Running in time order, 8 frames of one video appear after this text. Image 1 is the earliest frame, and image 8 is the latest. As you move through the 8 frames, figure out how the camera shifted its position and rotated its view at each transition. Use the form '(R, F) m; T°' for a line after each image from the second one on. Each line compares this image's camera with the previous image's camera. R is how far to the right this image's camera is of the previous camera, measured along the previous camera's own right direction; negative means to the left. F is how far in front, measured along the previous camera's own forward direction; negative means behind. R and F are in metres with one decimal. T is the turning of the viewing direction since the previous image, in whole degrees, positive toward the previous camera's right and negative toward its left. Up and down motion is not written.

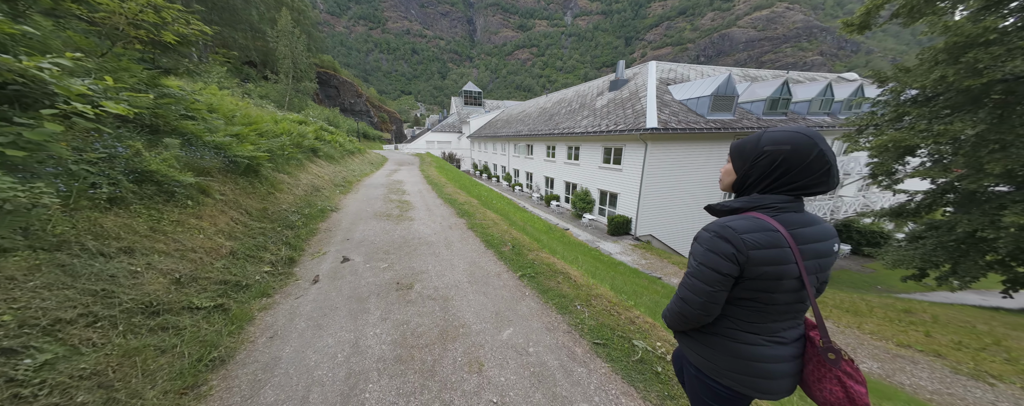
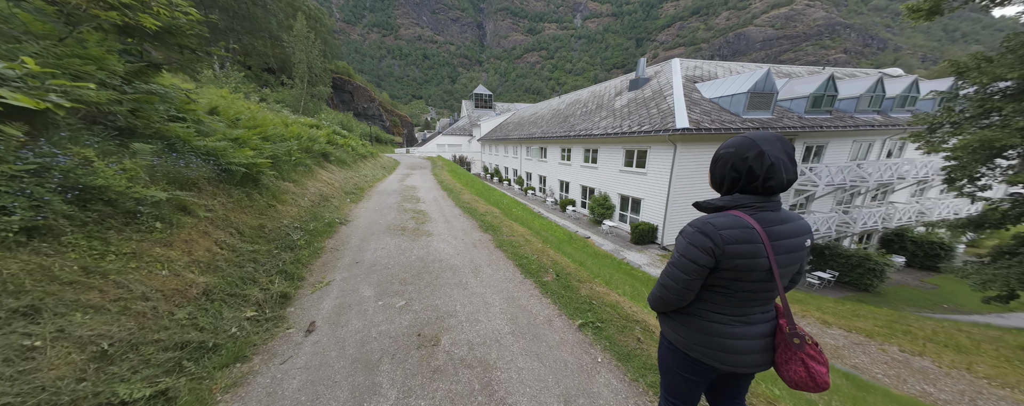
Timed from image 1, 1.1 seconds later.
(-0.5, +0.8) m; -2°
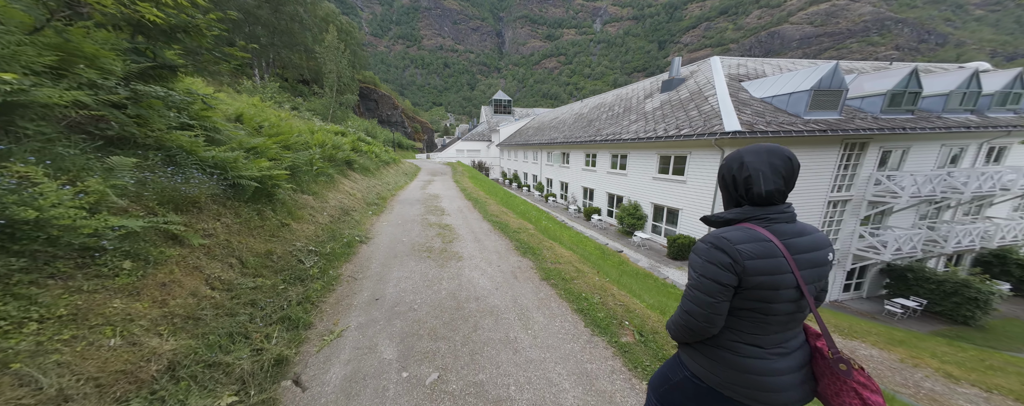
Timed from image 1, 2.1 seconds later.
(-0.5, +0.8) m; -4°
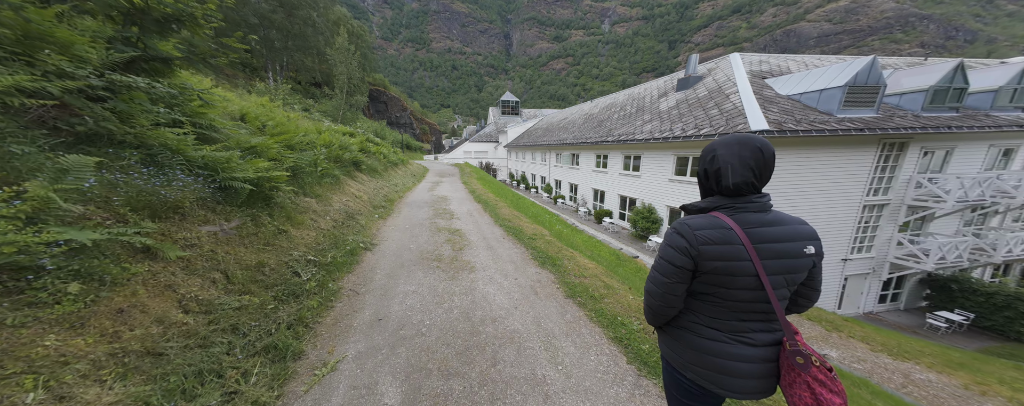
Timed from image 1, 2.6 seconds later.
(-0.2, +0.4) m; -2°
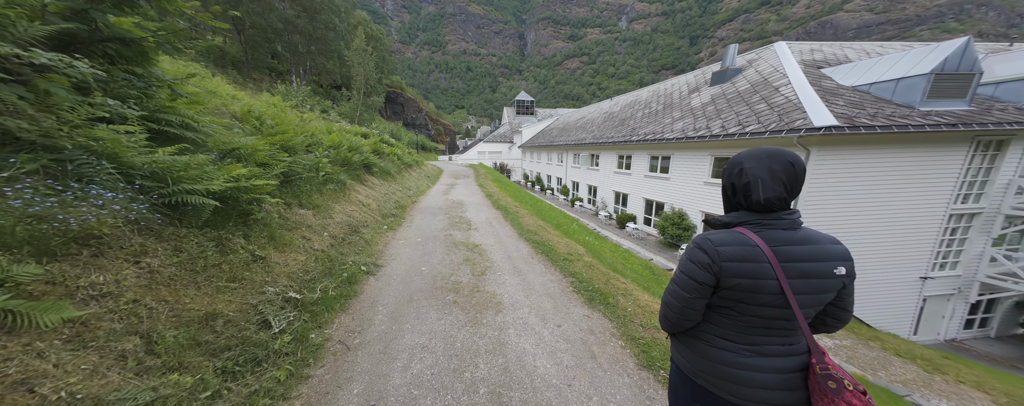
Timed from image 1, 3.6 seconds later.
(-0.3, +1.0) m; -3°
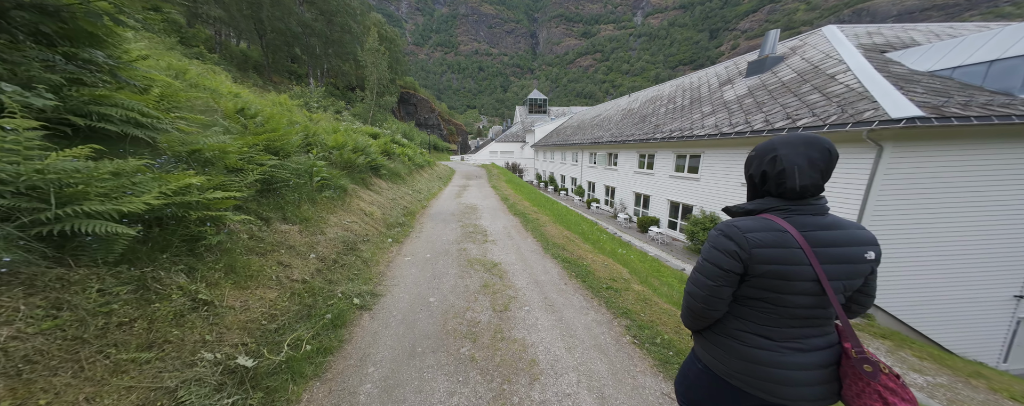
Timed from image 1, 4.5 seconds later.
(-0.2, +0.9) m; -3°
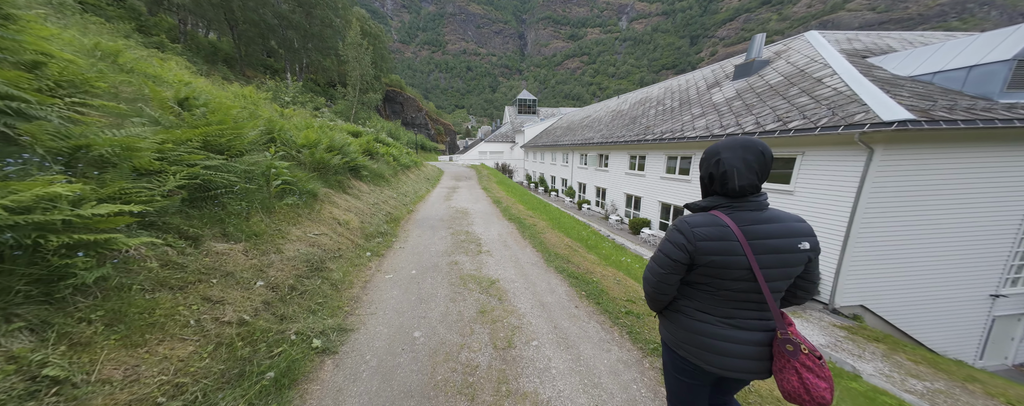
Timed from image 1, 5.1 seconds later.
(-0.2, +0.6) m; +2°
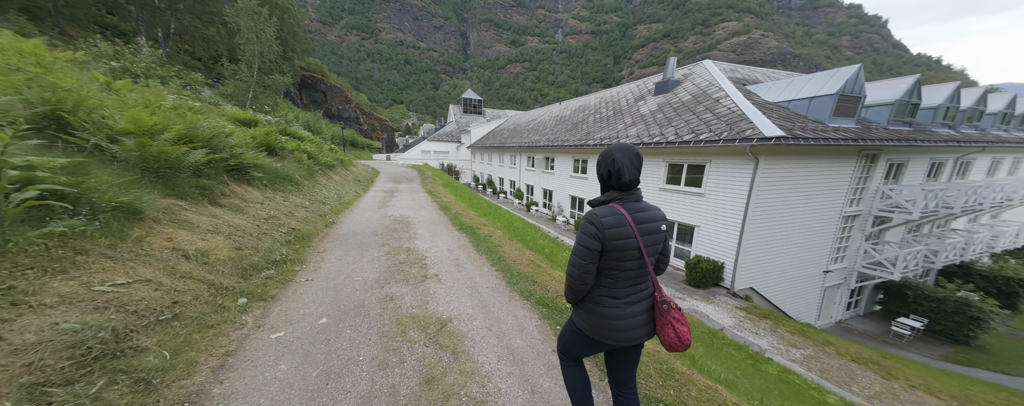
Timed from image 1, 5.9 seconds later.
(-0.1, +0.9) m; +12°
